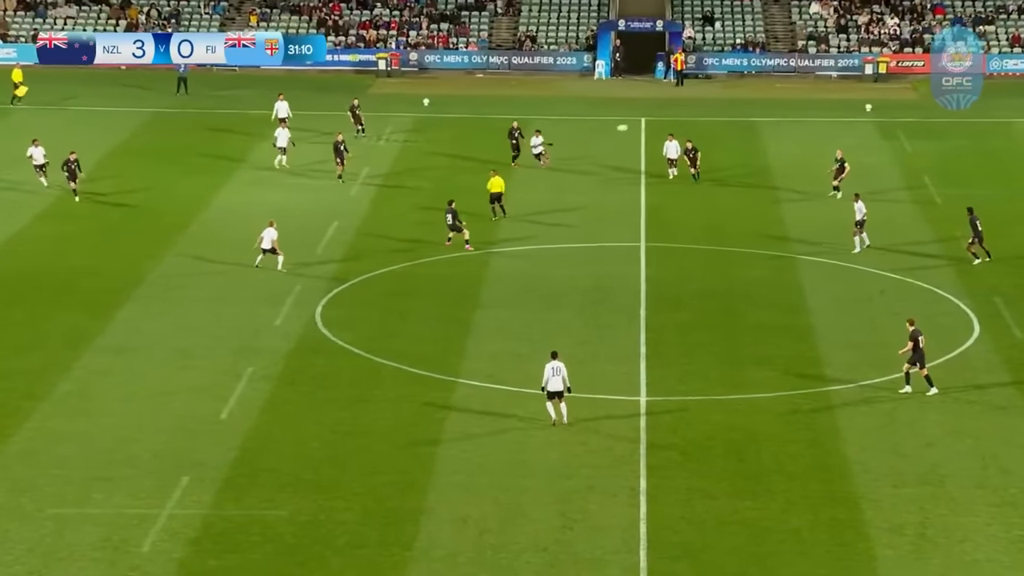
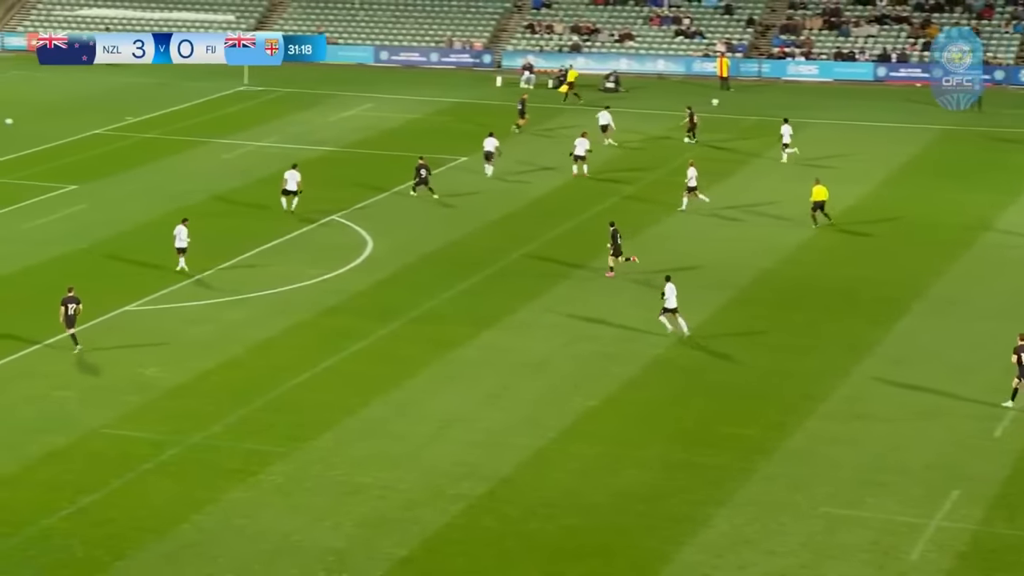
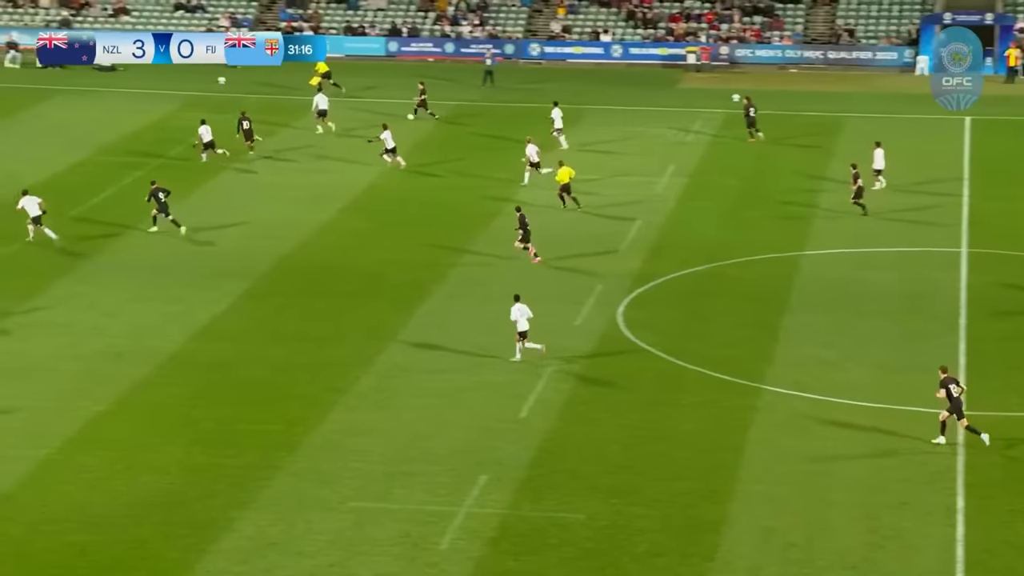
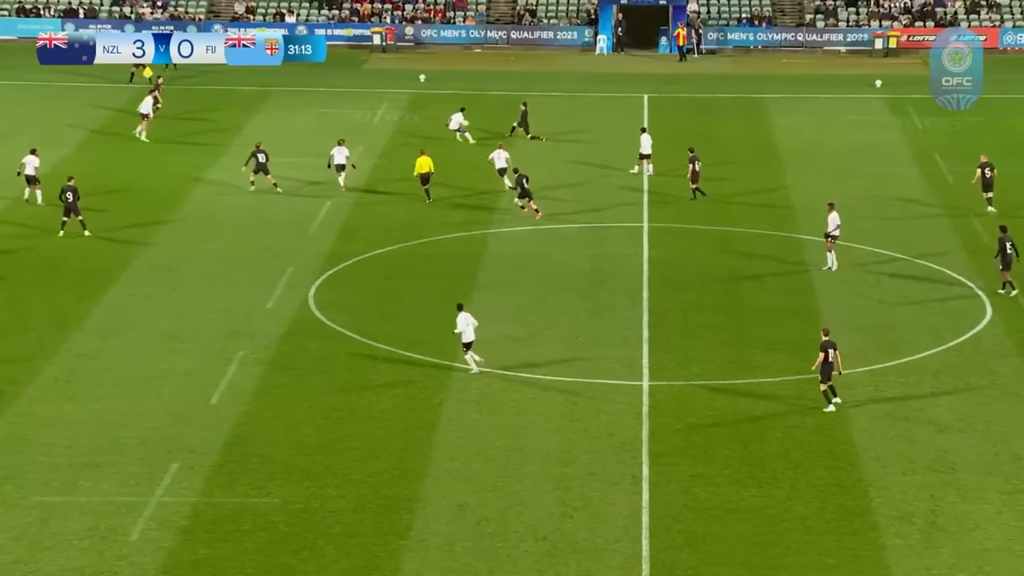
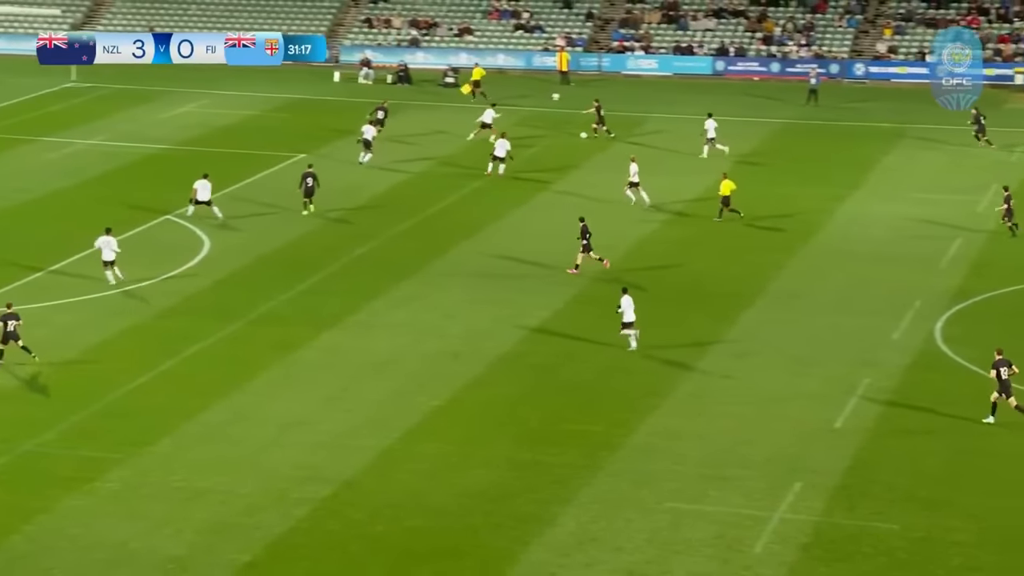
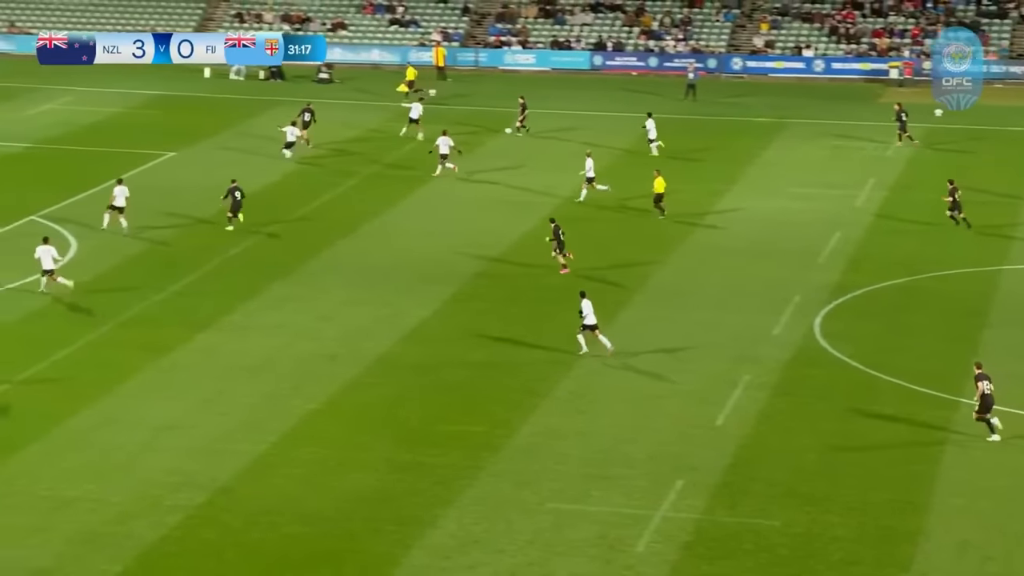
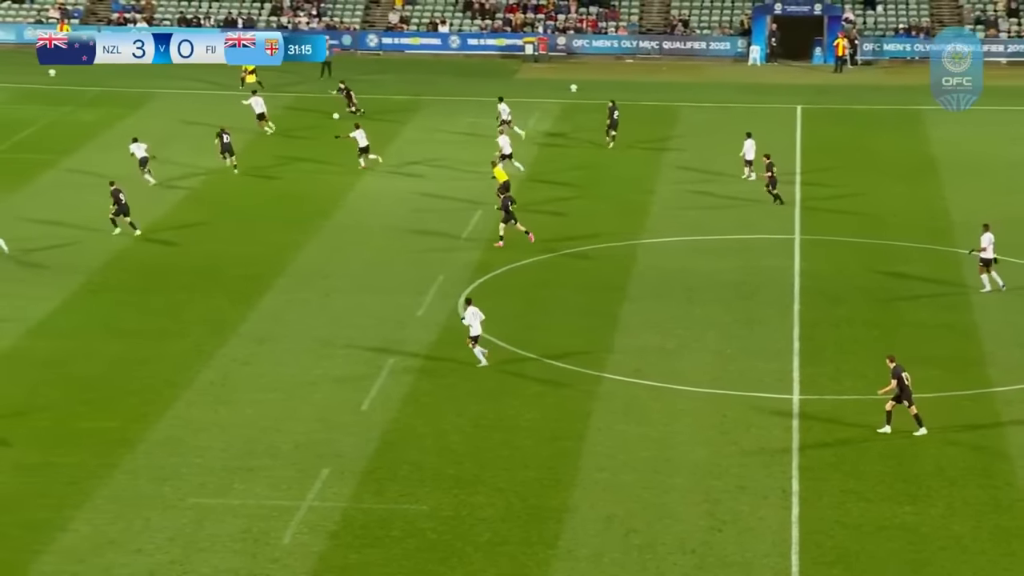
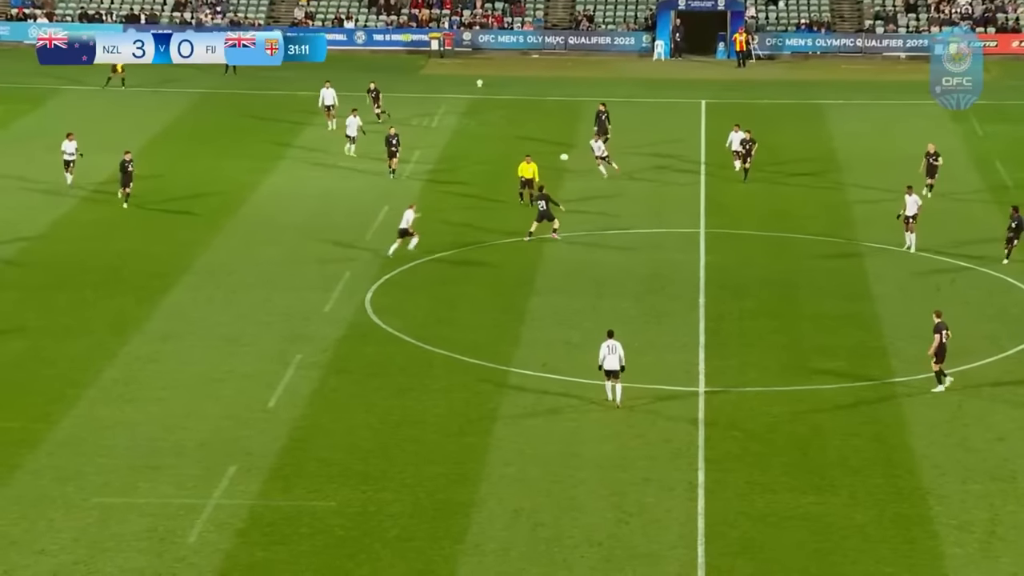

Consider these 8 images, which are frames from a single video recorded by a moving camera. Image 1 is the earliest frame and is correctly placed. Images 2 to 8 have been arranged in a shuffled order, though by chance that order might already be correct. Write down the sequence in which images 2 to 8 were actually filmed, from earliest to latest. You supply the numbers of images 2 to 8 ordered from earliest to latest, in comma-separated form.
8, 4, 7, 3, 6, 5, 2
